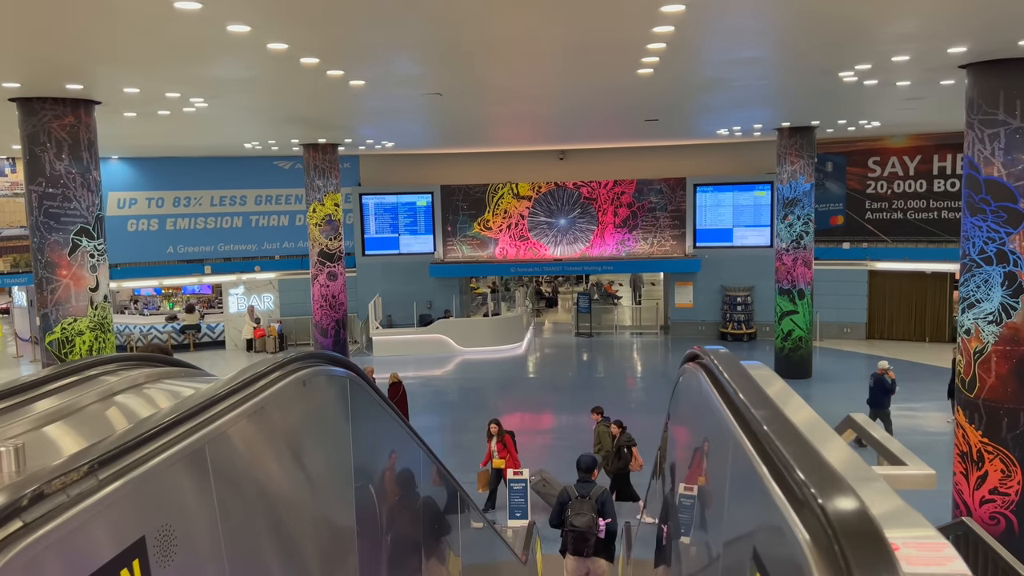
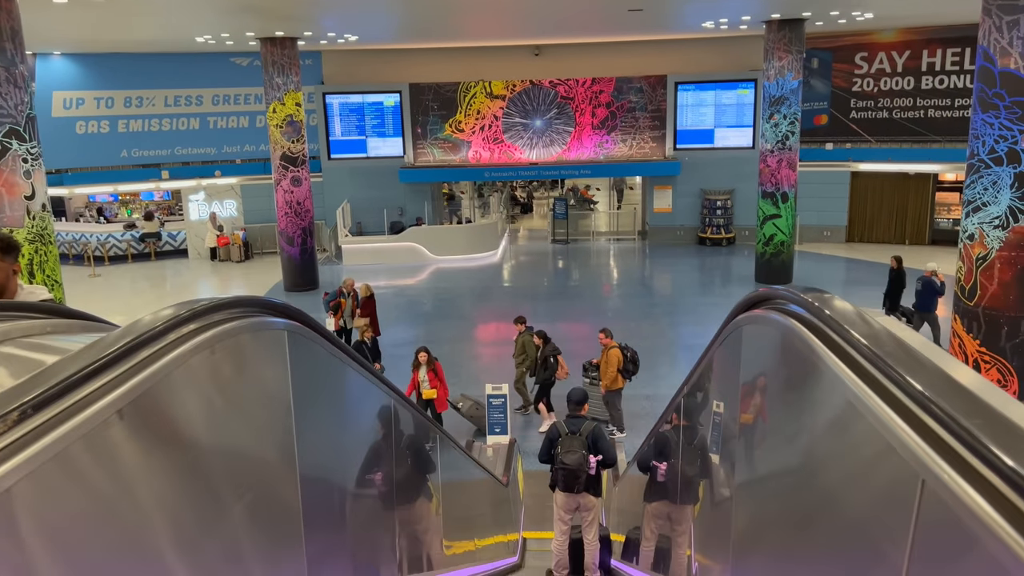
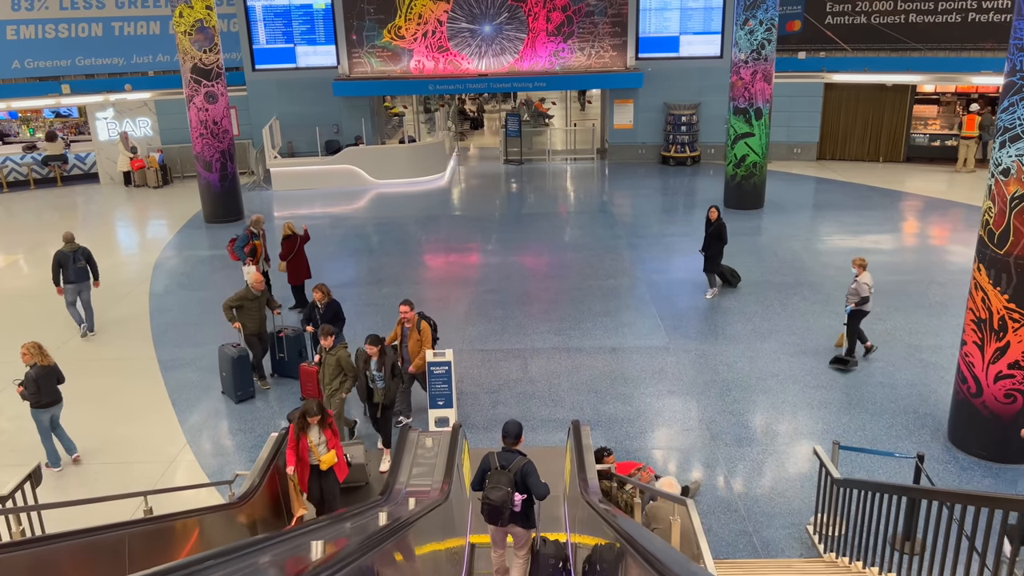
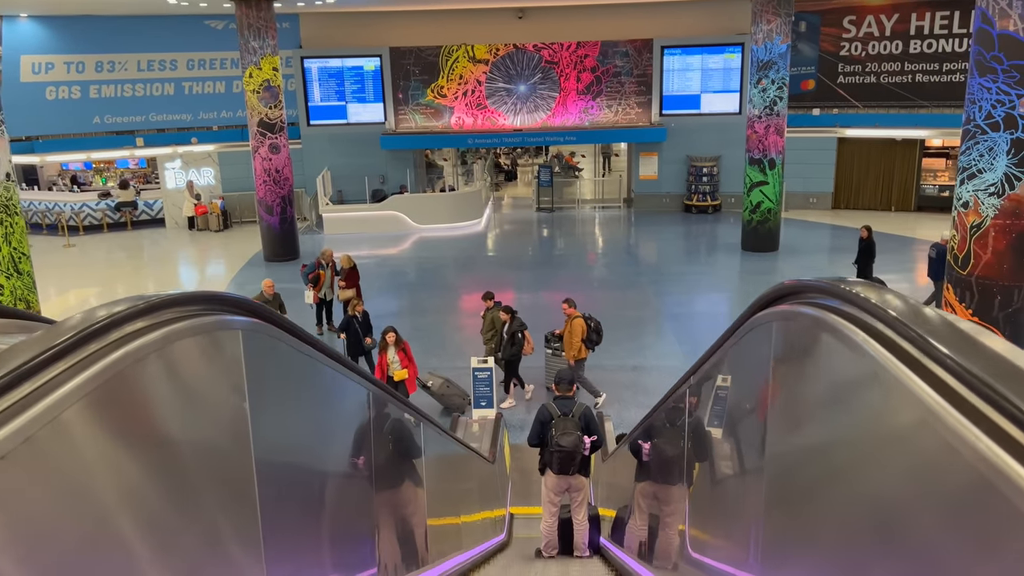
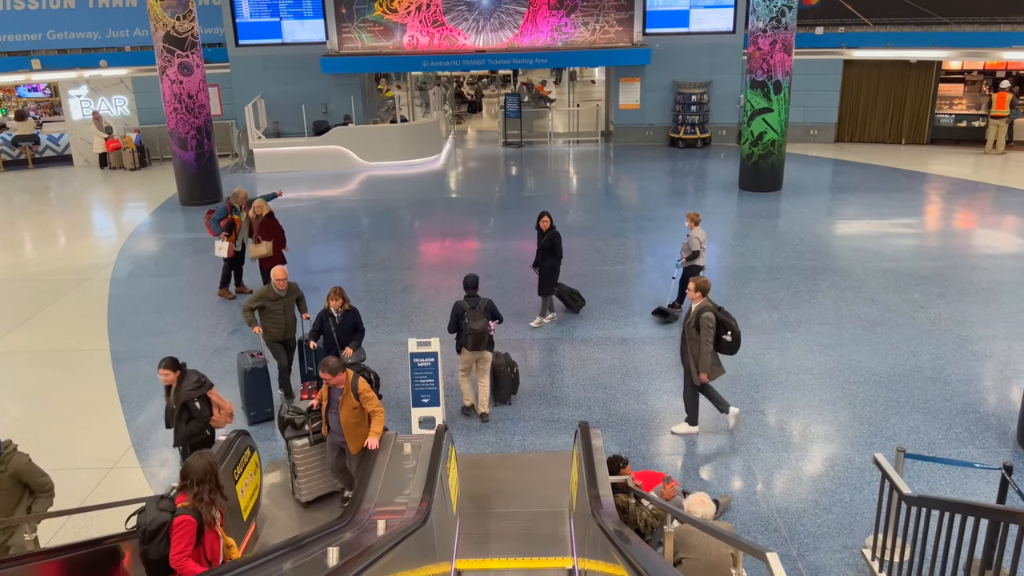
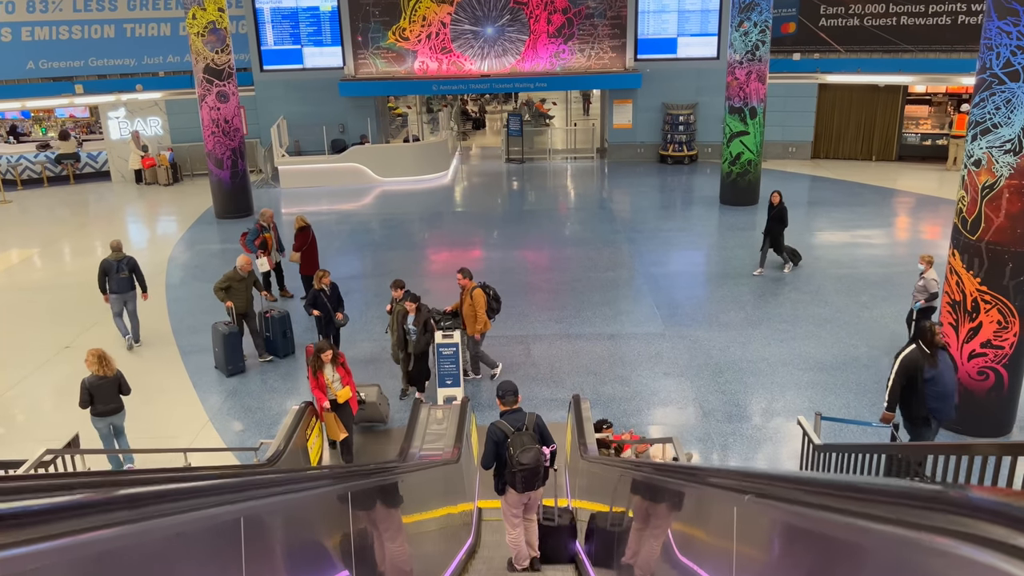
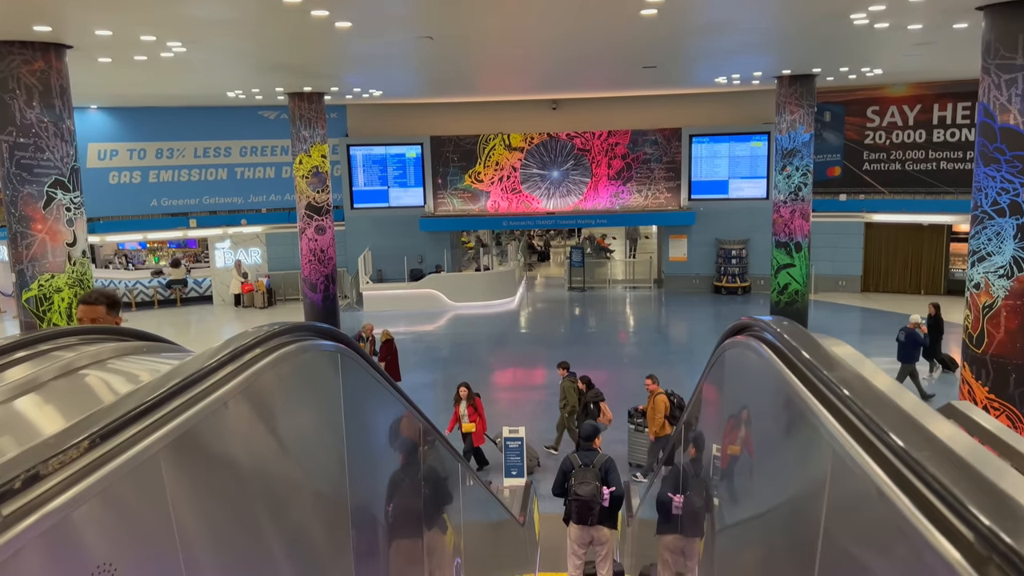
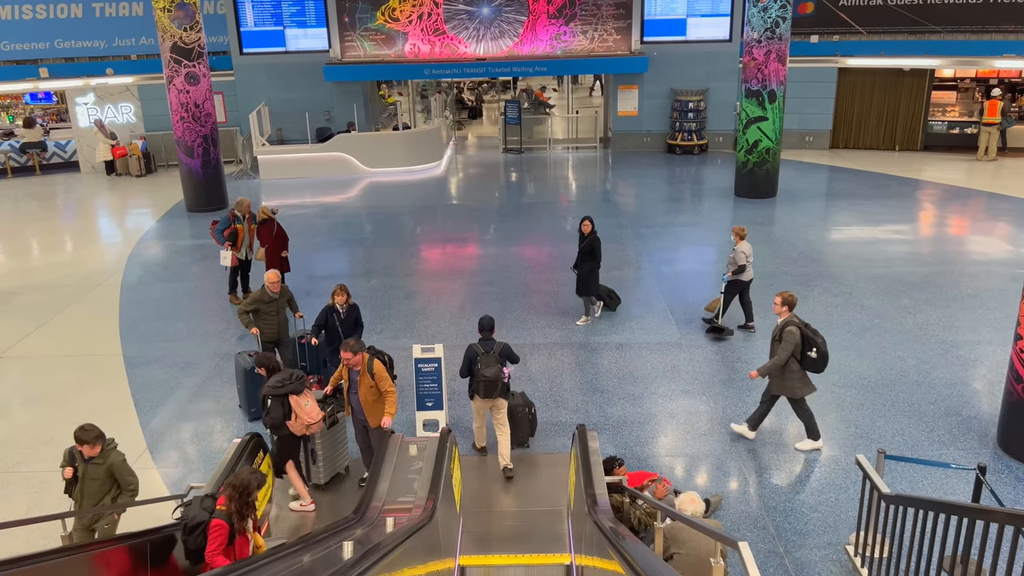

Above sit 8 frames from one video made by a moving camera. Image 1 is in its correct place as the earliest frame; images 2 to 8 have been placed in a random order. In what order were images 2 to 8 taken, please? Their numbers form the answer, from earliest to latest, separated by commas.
7, 2, 4, 6, 3, 8, 5
